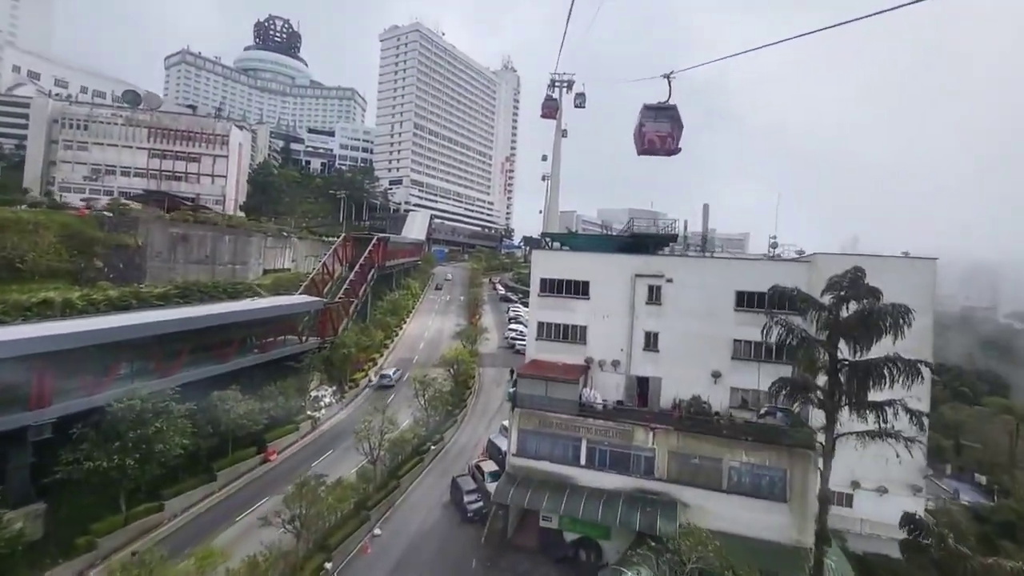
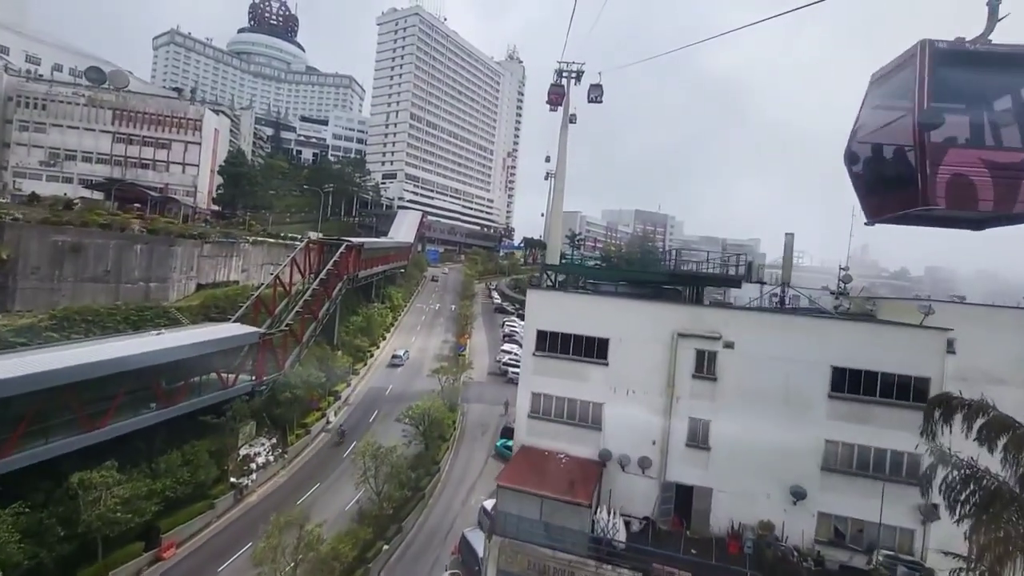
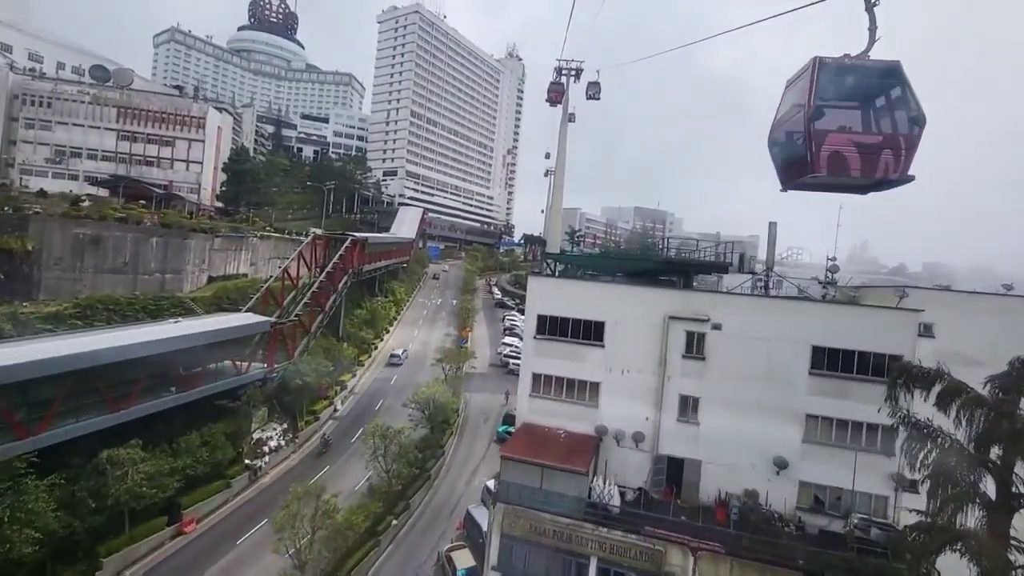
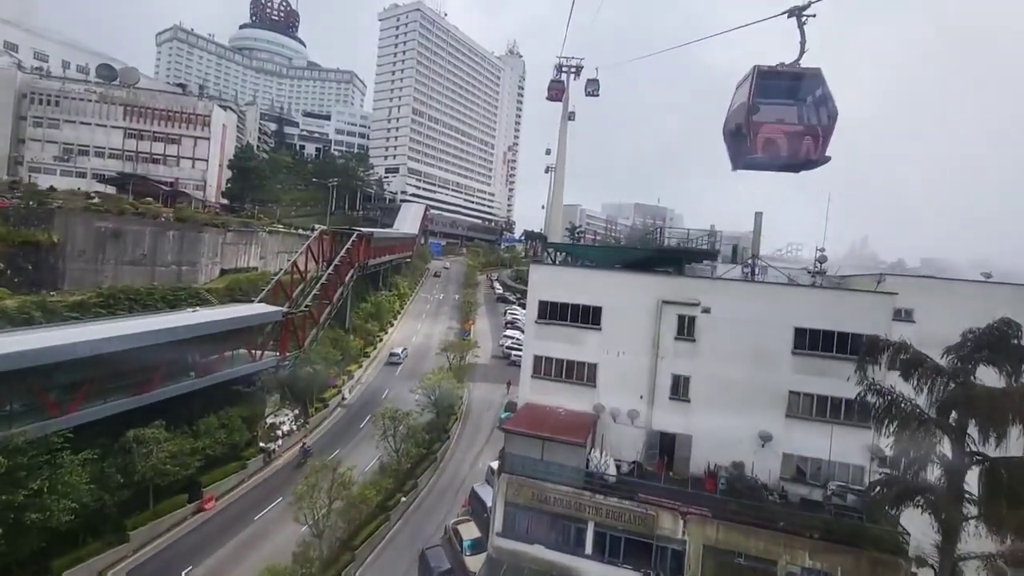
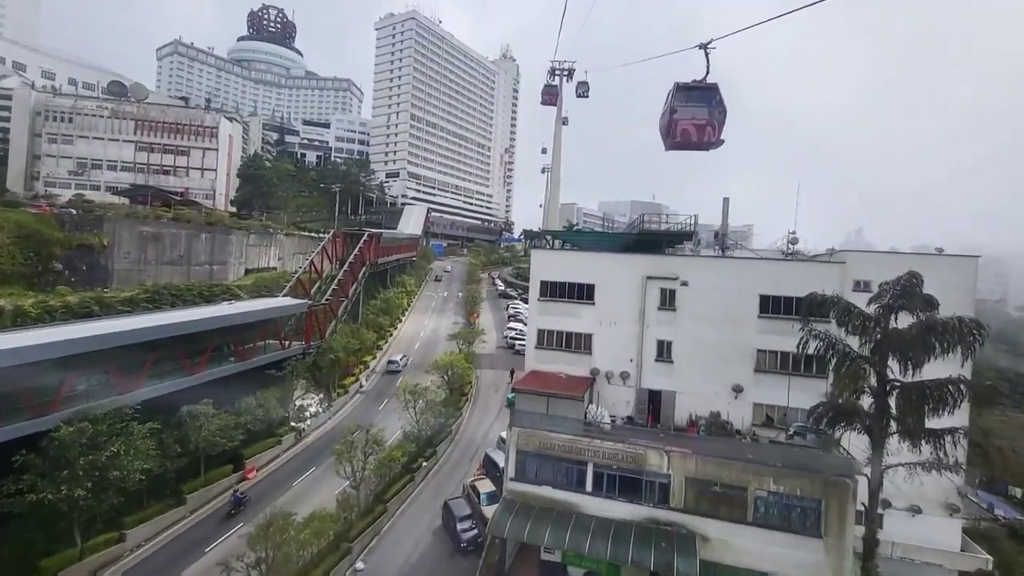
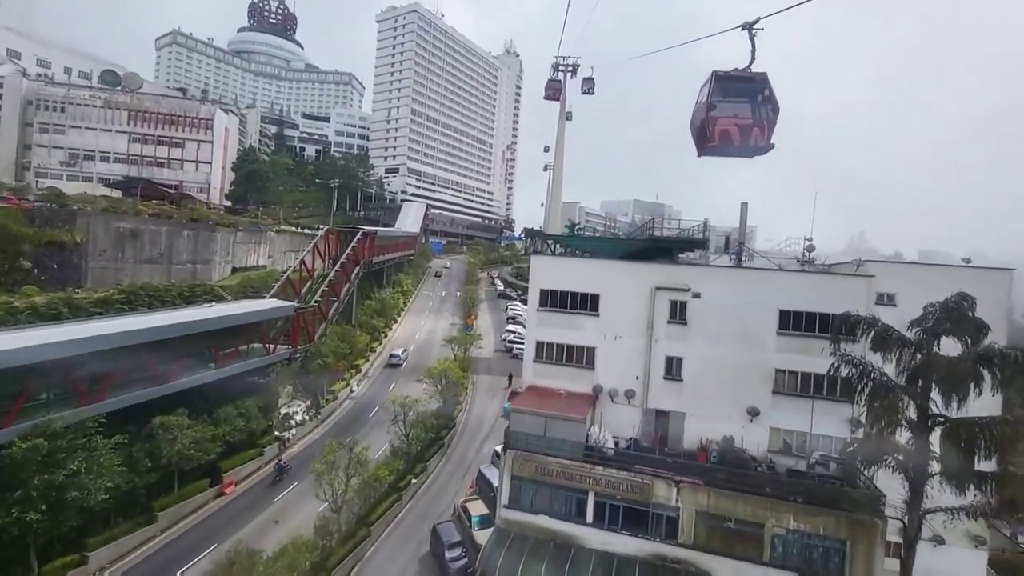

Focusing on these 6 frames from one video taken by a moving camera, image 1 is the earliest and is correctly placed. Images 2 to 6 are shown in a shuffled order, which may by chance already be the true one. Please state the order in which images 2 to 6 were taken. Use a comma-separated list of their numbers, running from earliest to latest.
5, 6, 4, 3, 2
